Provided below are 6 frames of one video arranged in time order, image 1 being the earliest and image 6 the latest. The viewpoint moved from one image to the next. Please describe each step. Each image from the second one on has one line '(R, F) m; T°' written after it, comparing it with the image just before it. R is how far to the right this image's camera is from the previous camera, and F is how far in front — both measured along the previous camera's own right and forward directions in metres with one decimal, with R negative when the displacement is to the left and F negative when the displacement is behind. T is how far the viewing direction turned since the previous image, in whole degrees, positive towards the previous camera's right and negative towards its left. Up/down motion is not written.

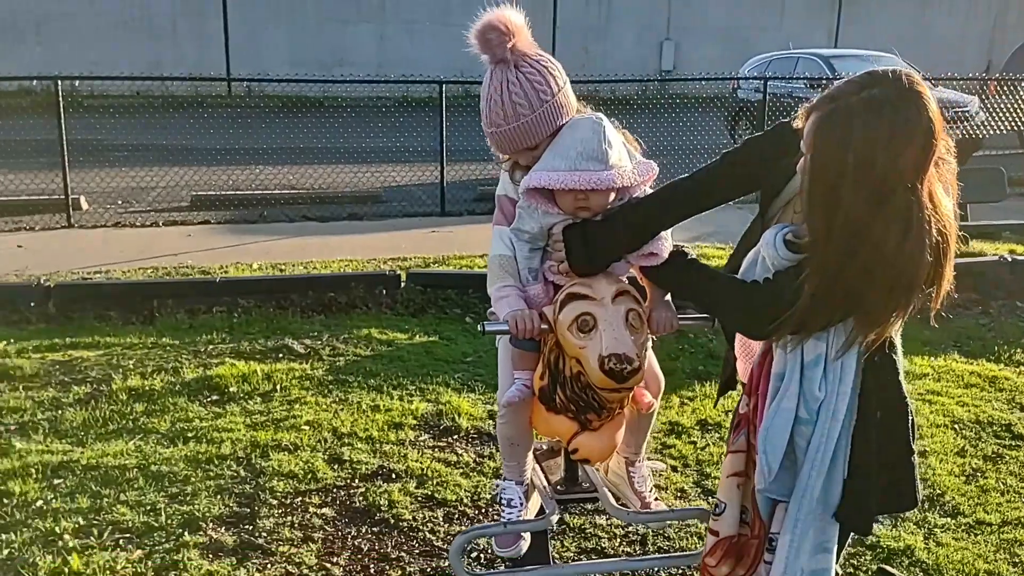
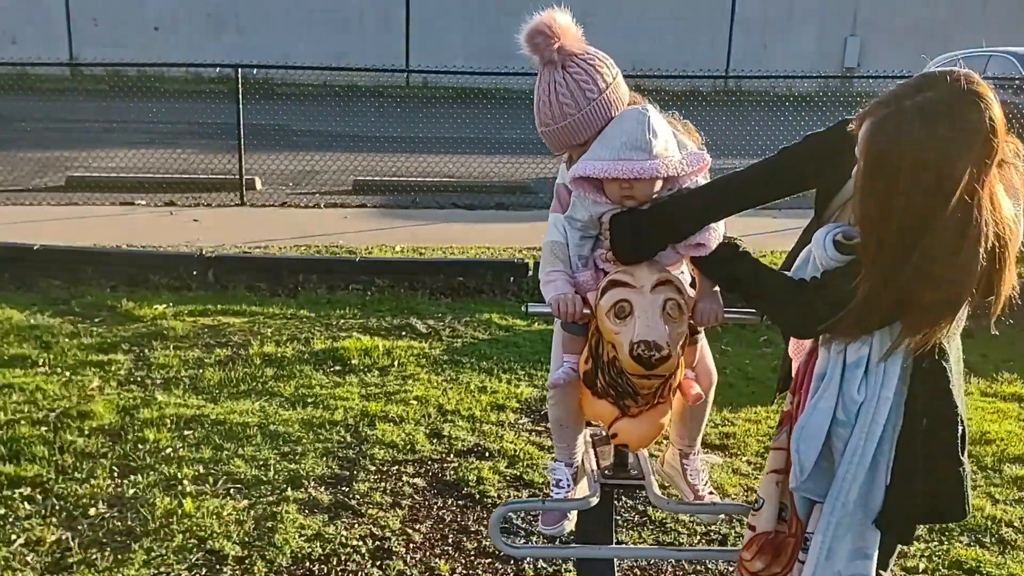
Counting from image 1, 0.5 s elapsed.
(+0.3, 0.0) m; -10°
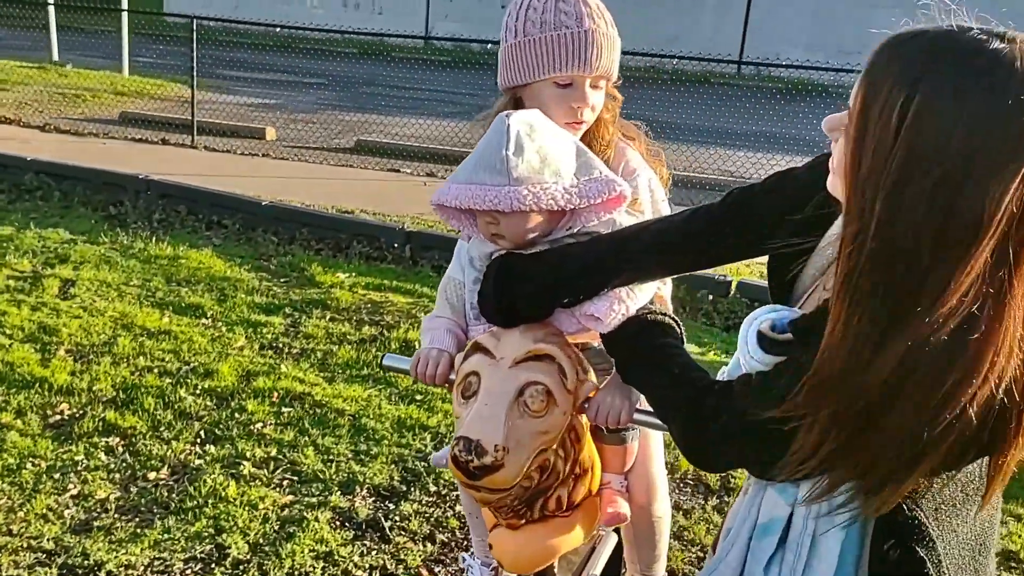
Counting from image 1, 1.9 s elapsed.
(+0.7, +0.7) m; -20°
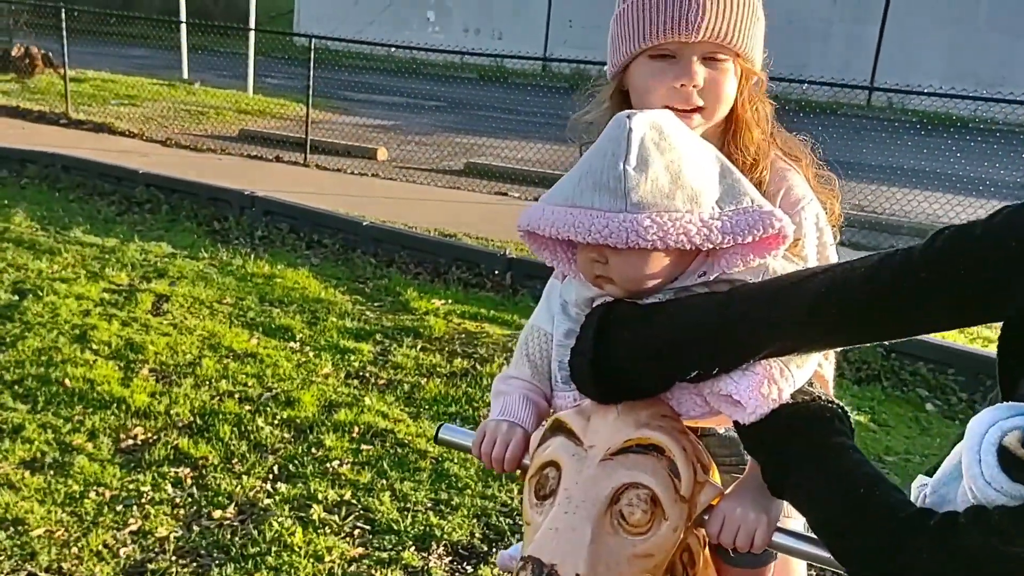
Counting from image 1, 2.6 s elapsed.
(0.0, +0.4) m; -7°
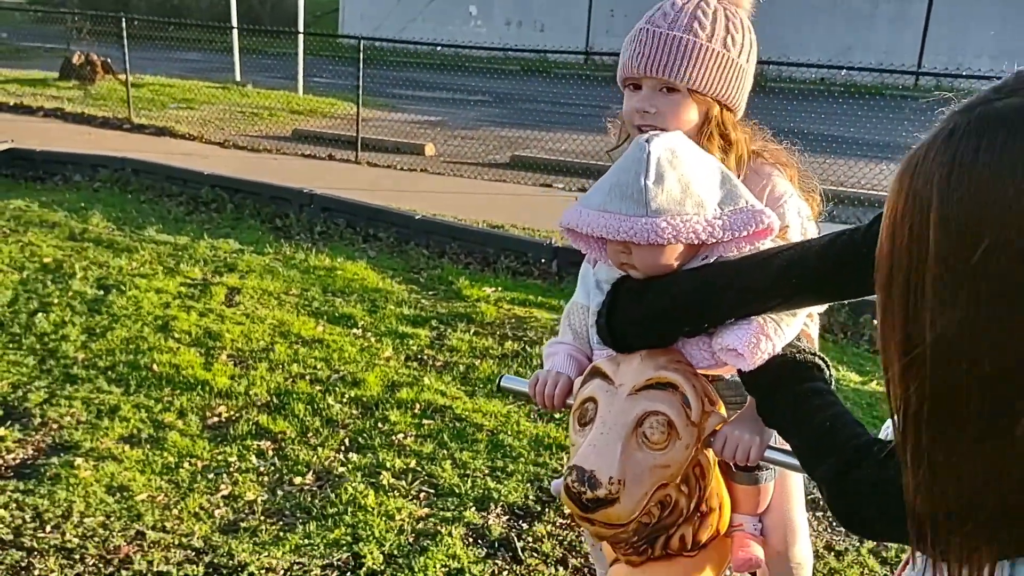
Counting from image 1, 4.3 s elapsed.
(0.0, -0.3) m; -3°
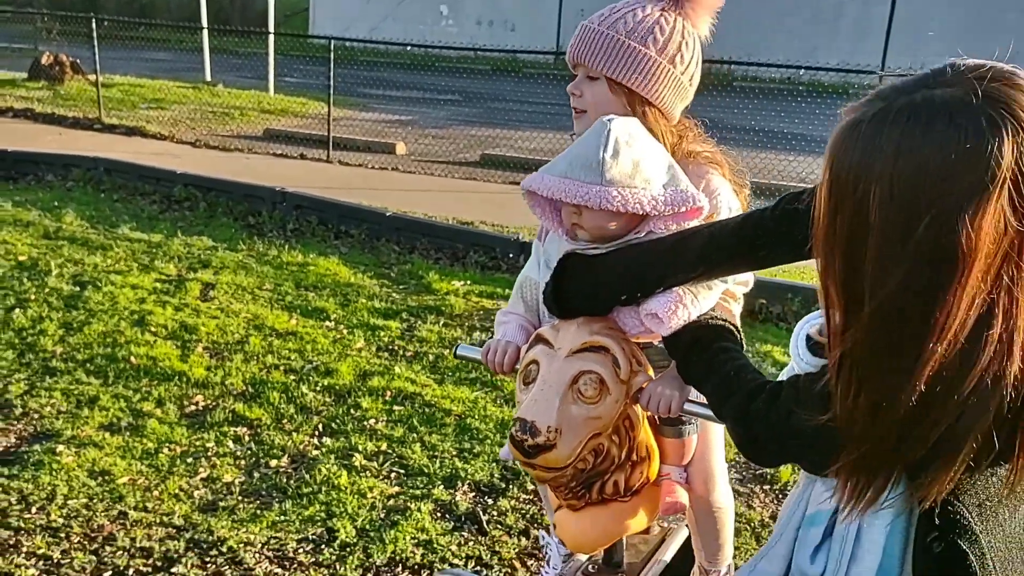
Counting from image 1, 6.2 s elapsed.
(0.0, -0.2) m; +2°
